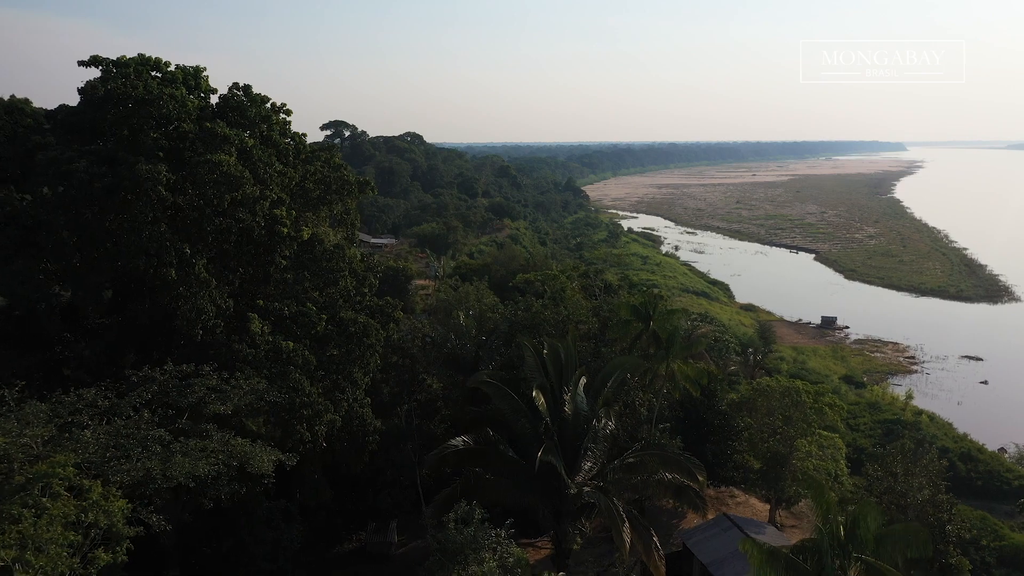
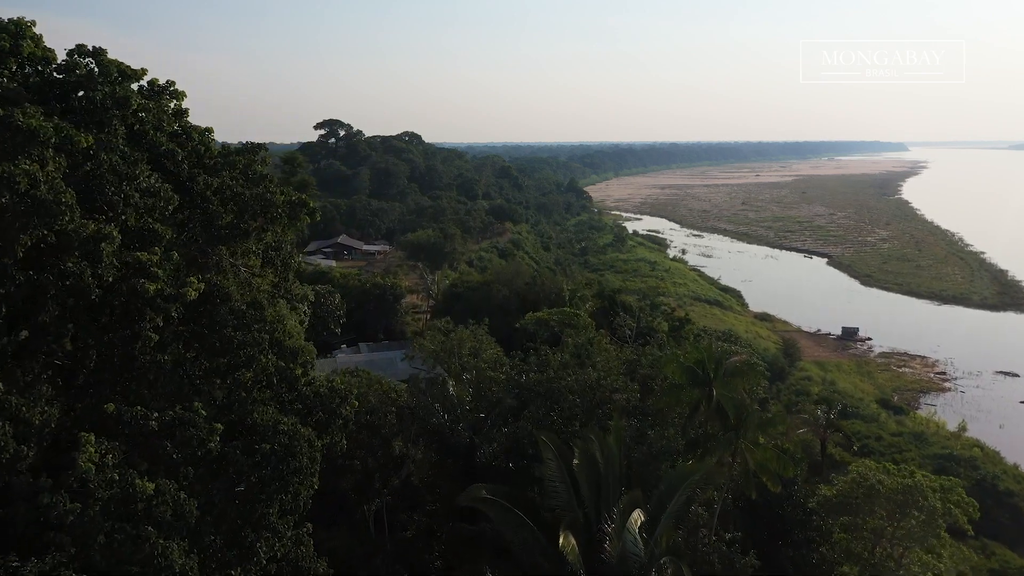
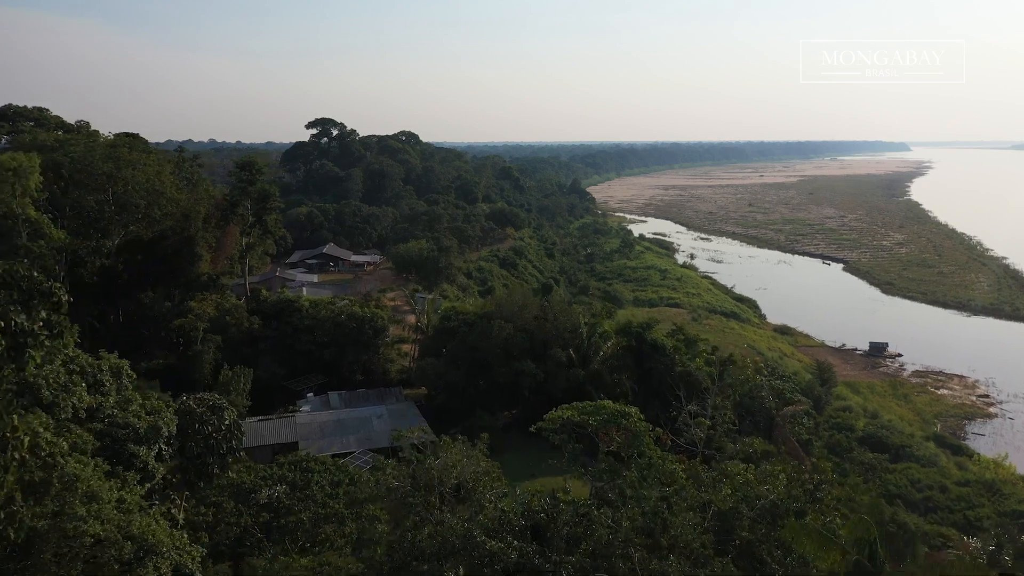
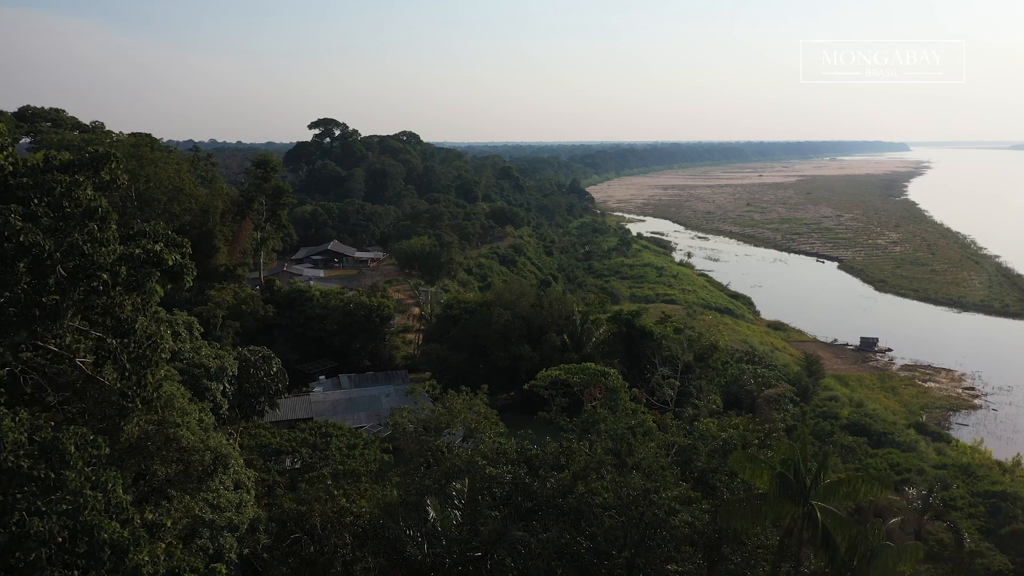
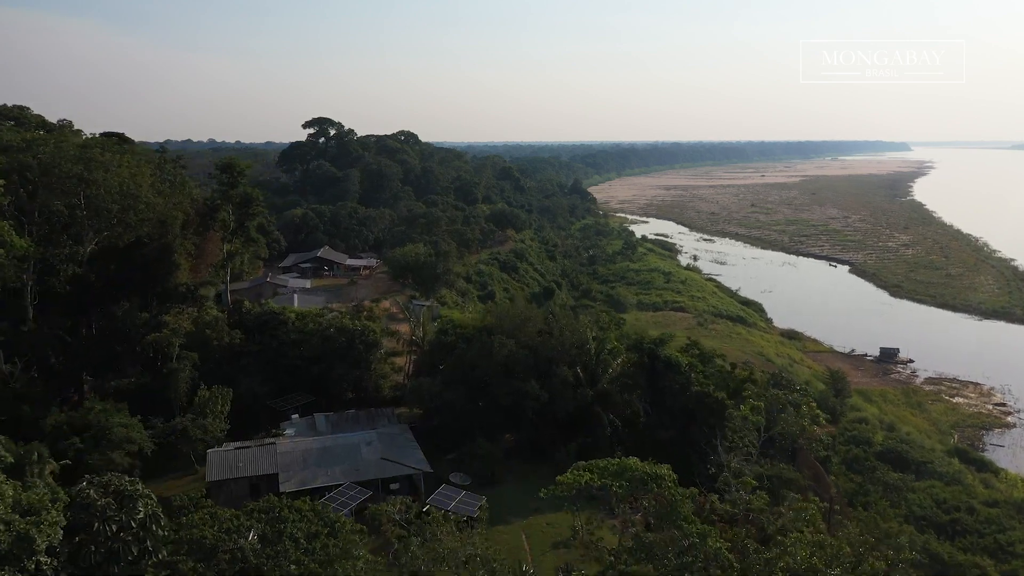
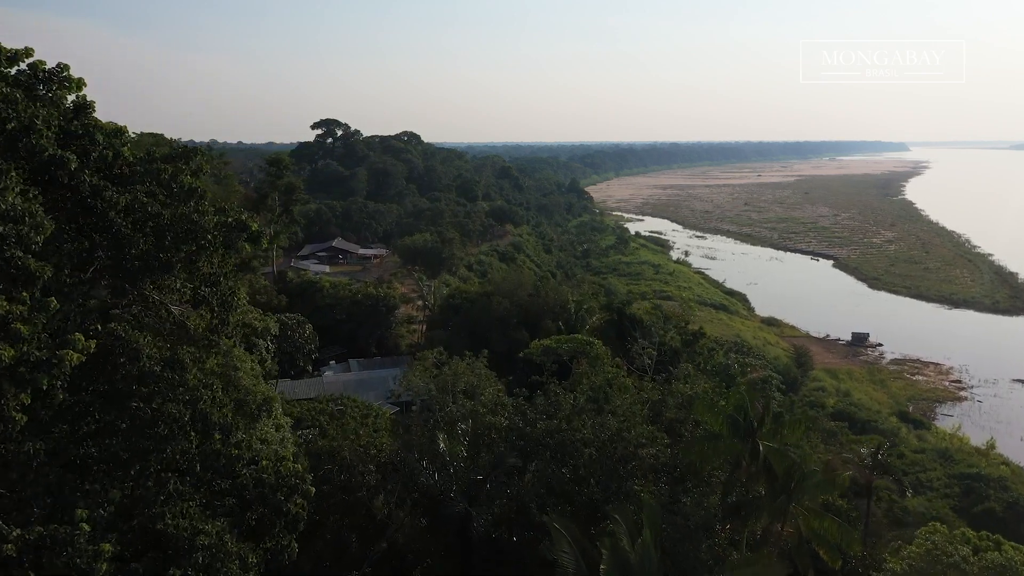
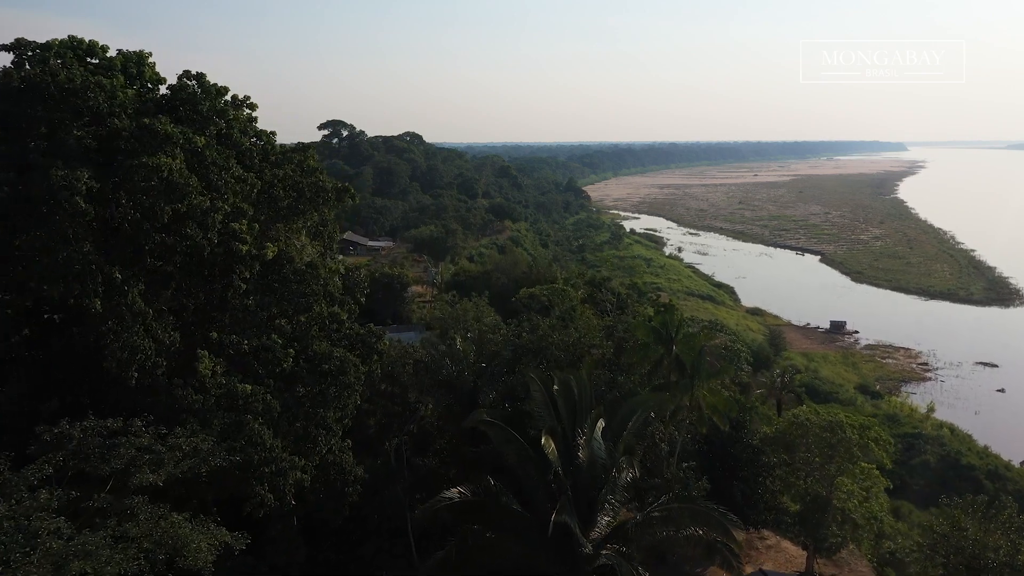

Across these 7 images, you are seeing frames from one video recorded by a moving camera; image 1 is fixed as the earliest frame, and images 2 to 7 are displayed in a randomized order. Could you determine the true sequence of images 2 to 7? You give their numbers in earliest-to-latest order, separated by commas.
7, 2, 6, 4, 3, 5
